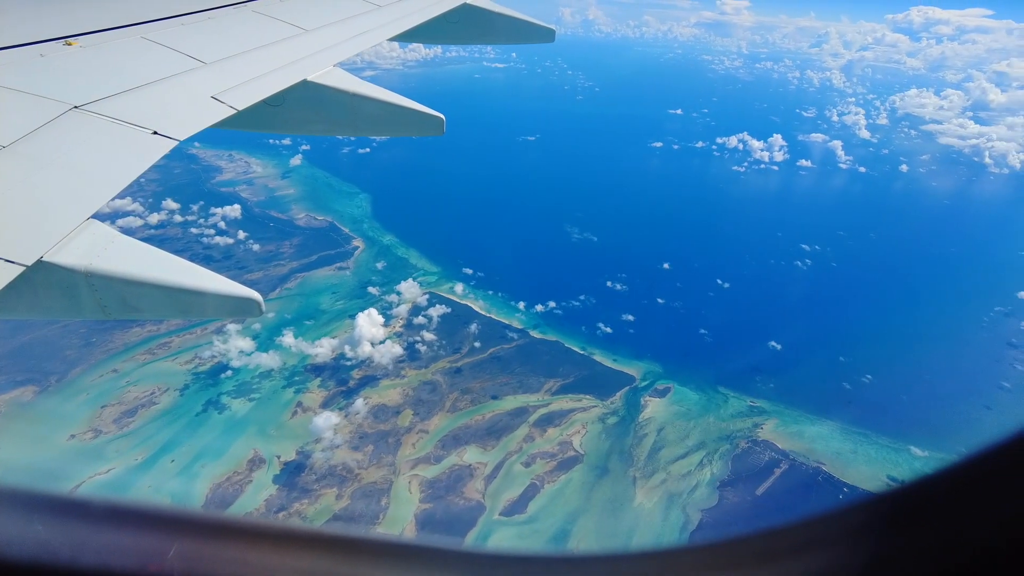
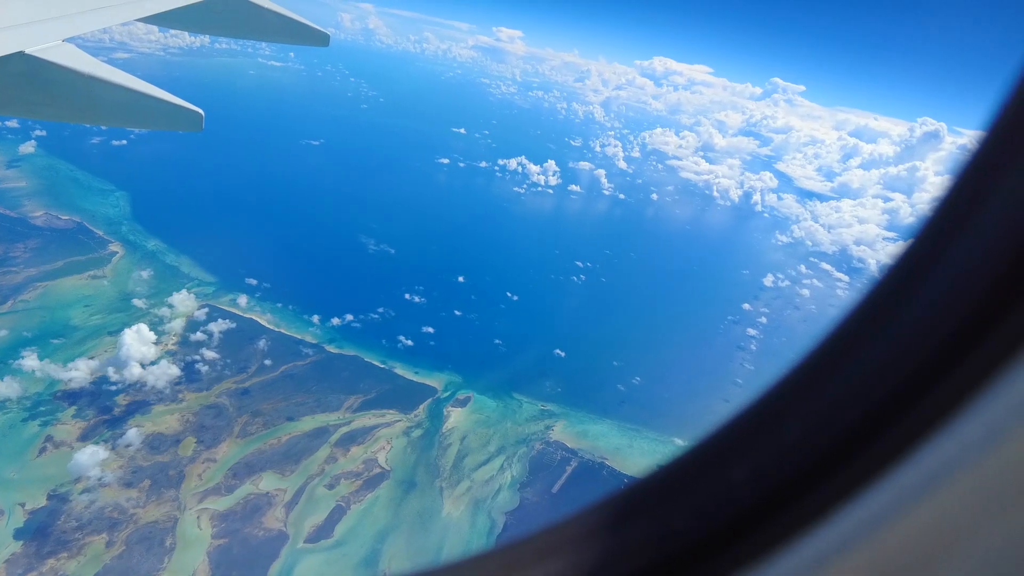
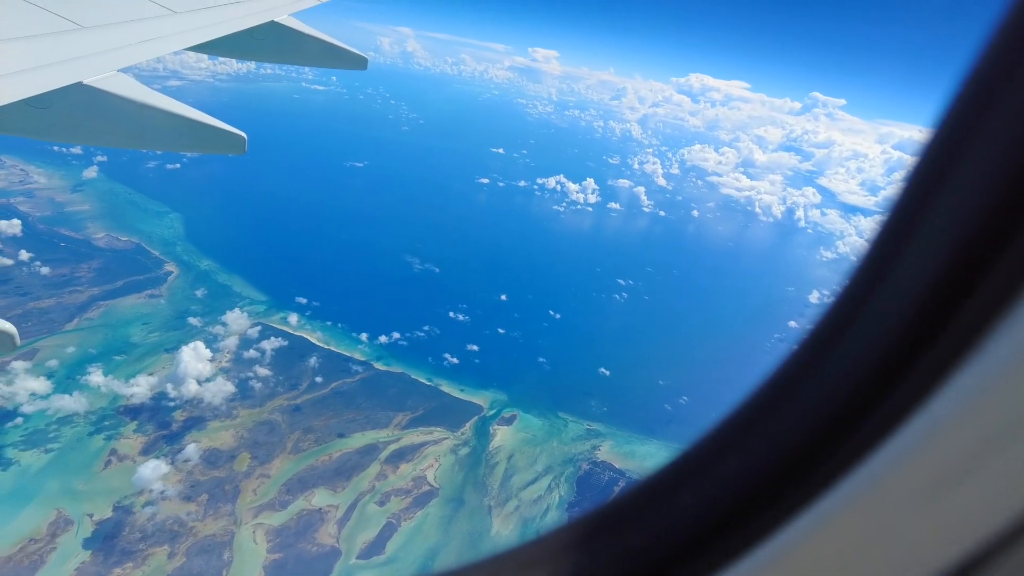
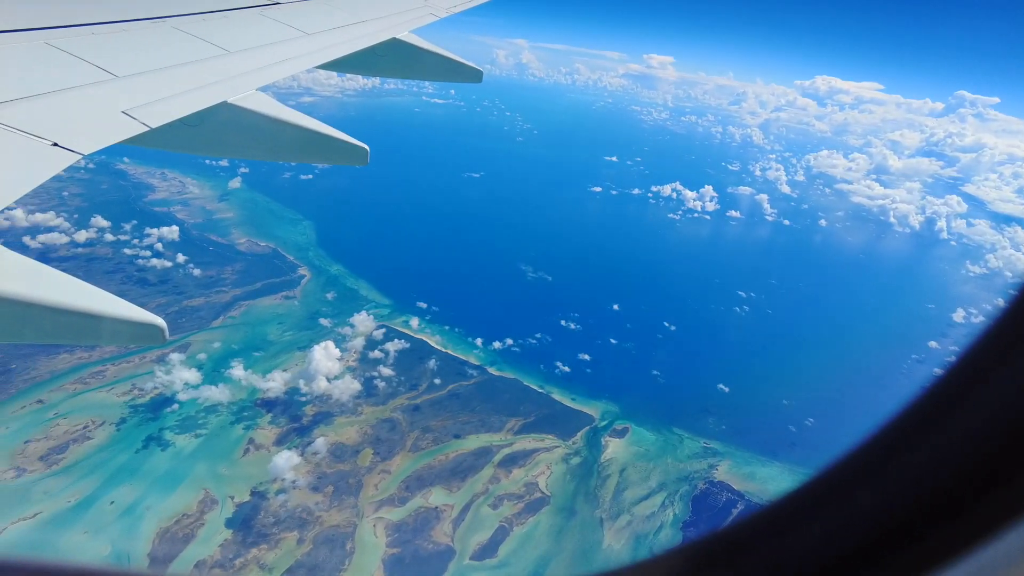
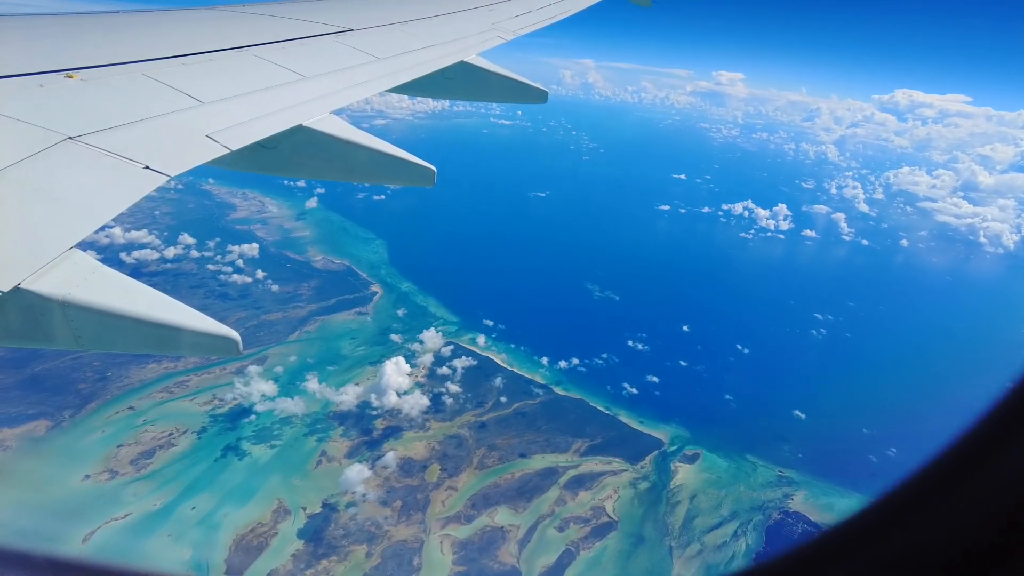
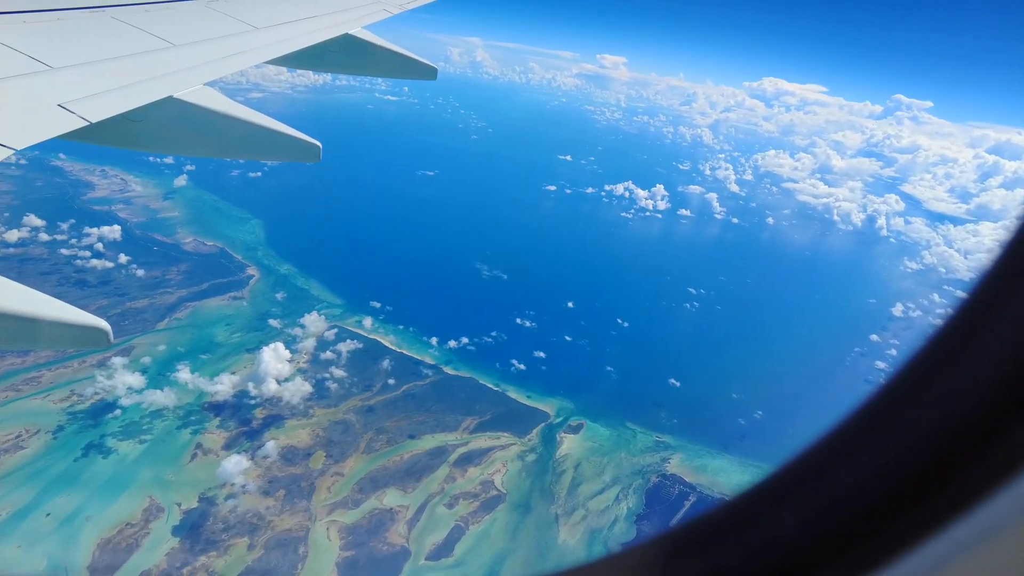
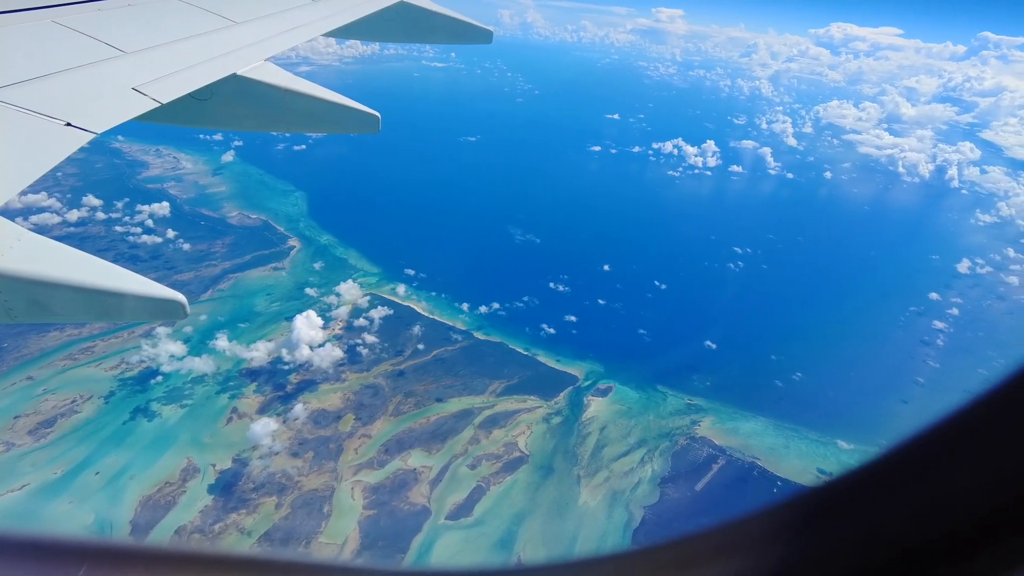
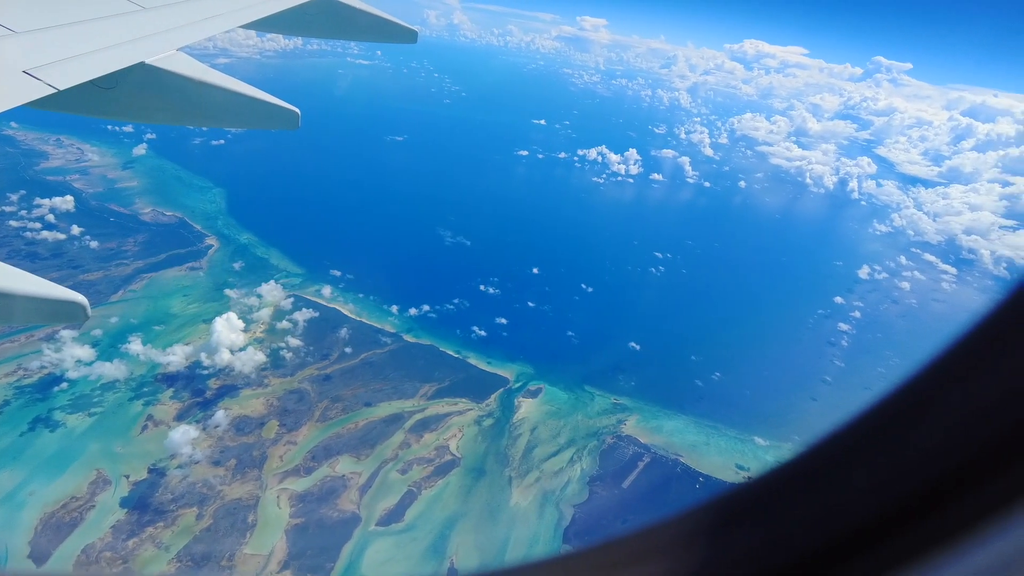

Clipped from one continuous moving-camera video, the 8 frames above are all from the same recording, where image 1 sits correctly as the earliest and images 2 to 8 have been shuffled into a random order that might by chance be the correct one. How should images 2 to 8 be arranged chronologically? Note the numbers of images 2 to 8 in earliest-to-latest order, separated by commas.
7, 8, 2, 3, 6, 4, 5
